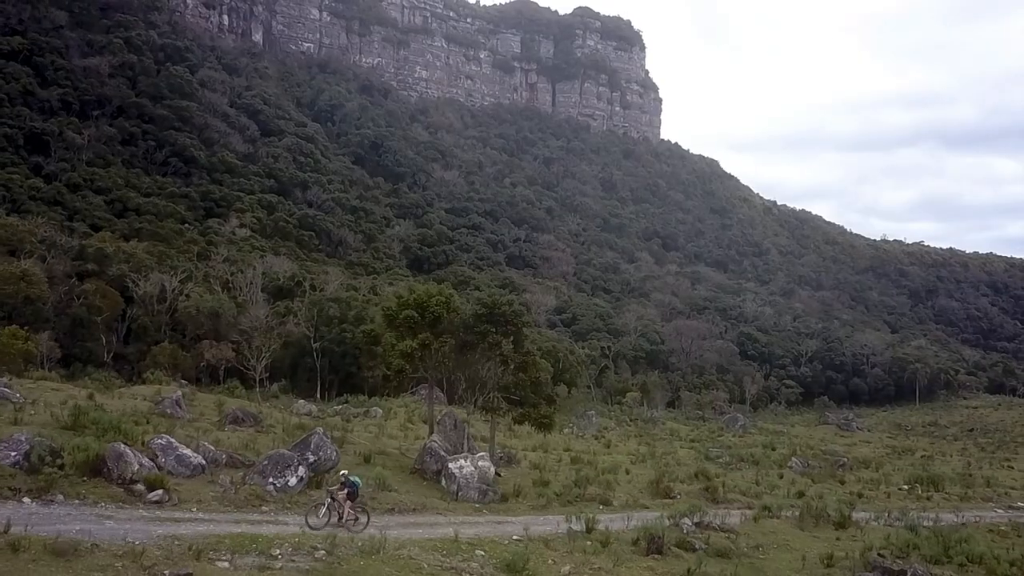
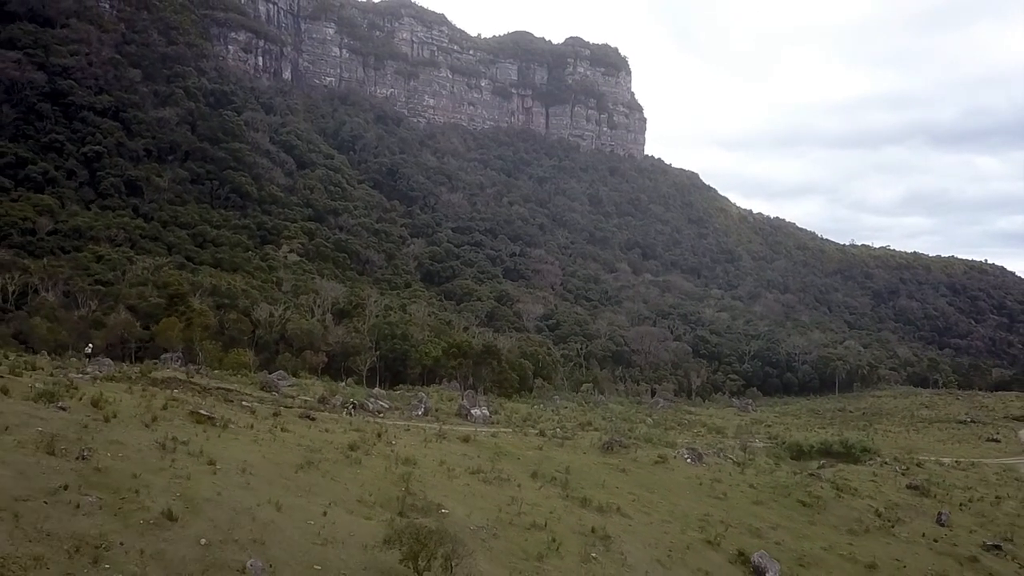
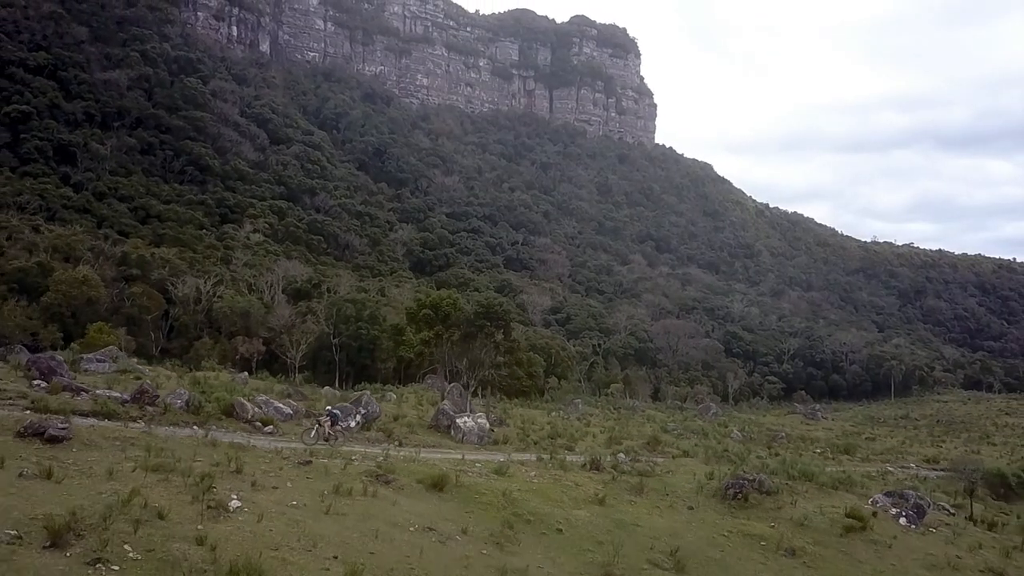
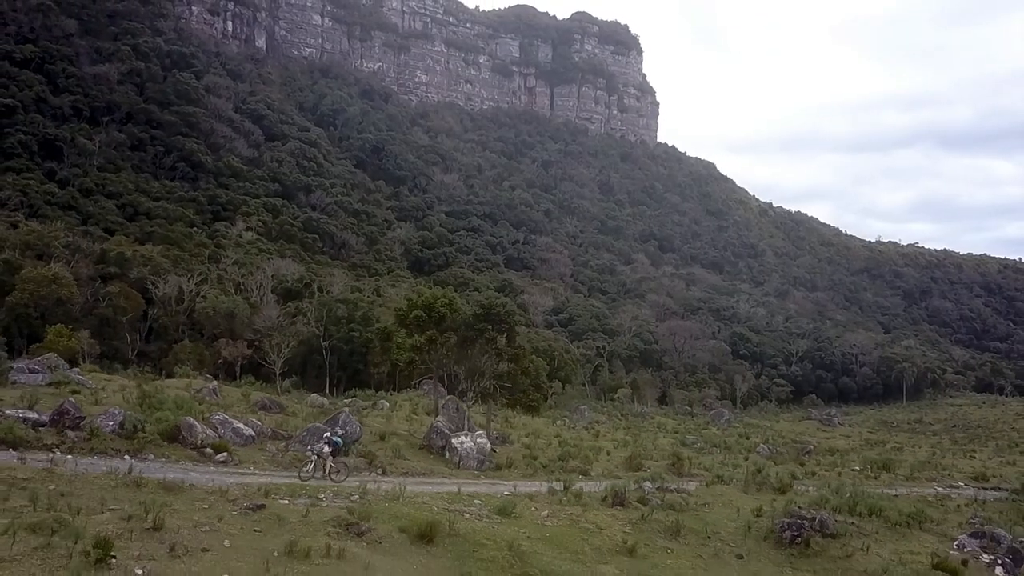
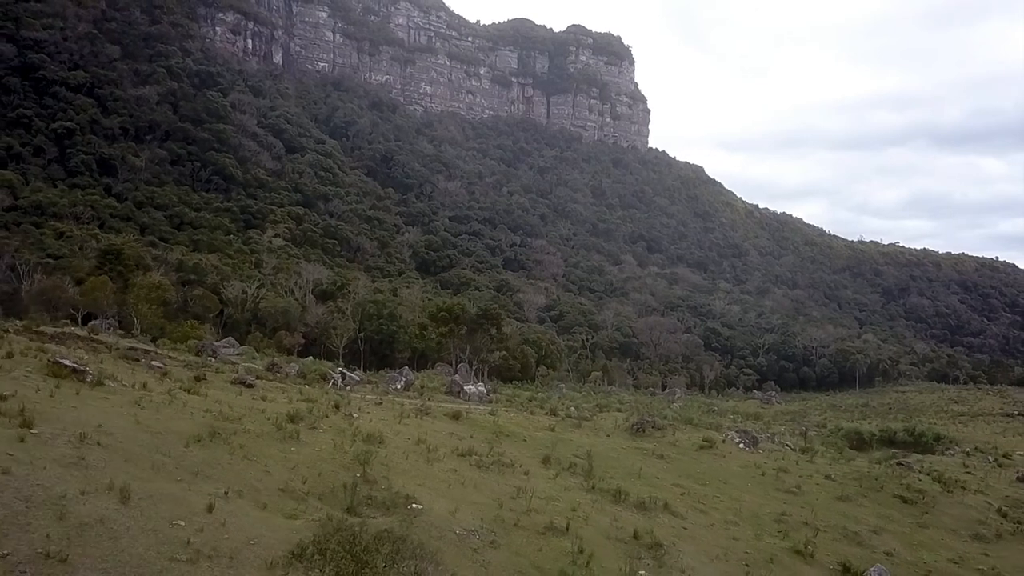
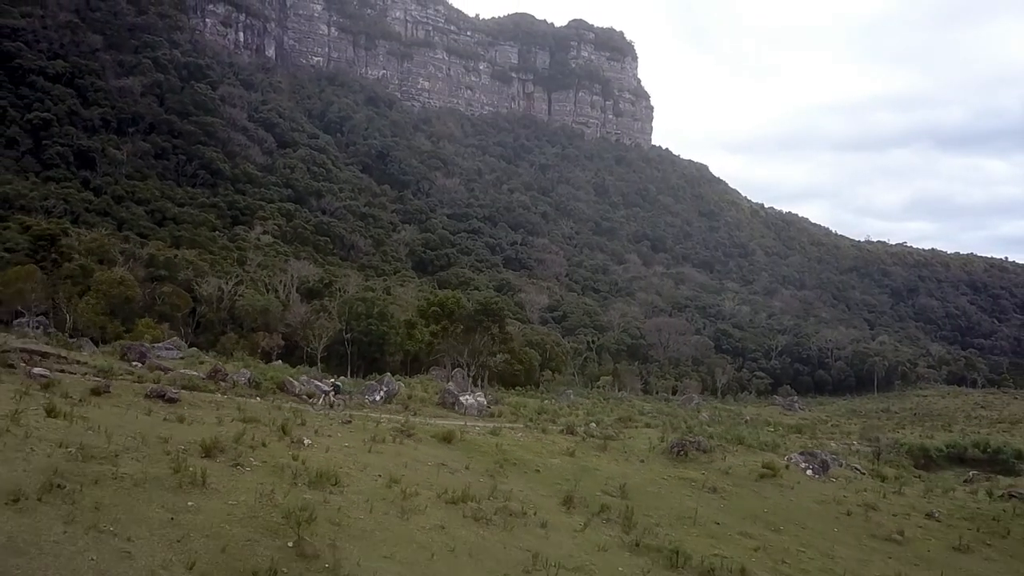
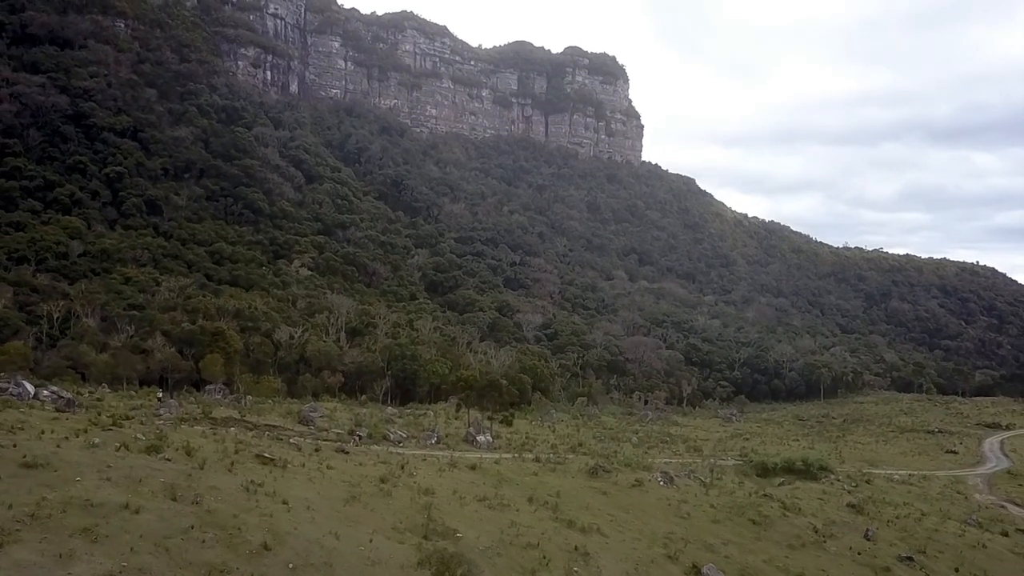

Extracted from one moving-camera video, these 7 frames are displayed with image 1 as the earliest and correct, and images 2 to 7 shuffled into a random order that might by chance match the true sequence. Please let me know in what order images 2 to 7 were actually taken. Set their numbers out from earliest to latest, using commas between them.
4, 3, 6, 5, 2, 7
